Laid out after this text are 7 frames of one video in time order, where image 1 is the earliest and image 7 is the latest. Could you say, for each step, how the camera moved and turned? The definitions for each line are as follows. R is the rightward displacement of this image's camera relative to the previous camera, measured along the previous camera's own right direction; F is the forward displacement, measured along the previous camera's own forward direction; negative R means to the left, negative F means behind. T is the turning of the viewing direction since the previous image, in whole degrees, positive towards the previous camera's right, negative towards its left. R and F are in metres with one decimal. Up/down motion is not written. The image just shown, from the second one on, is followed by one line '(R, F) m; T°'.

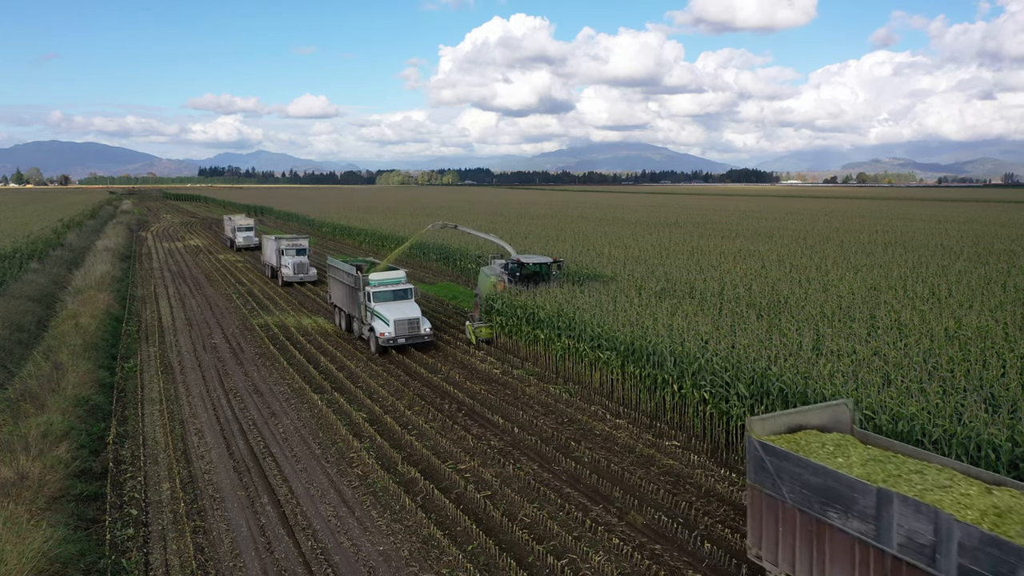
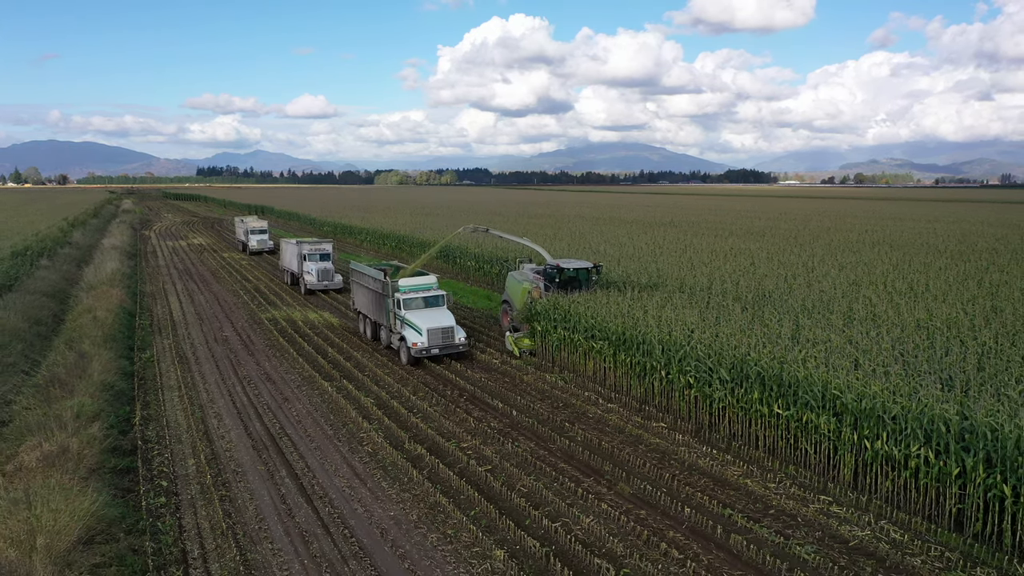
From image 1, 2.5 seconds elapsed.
(0.0, -1.0) m; 0°
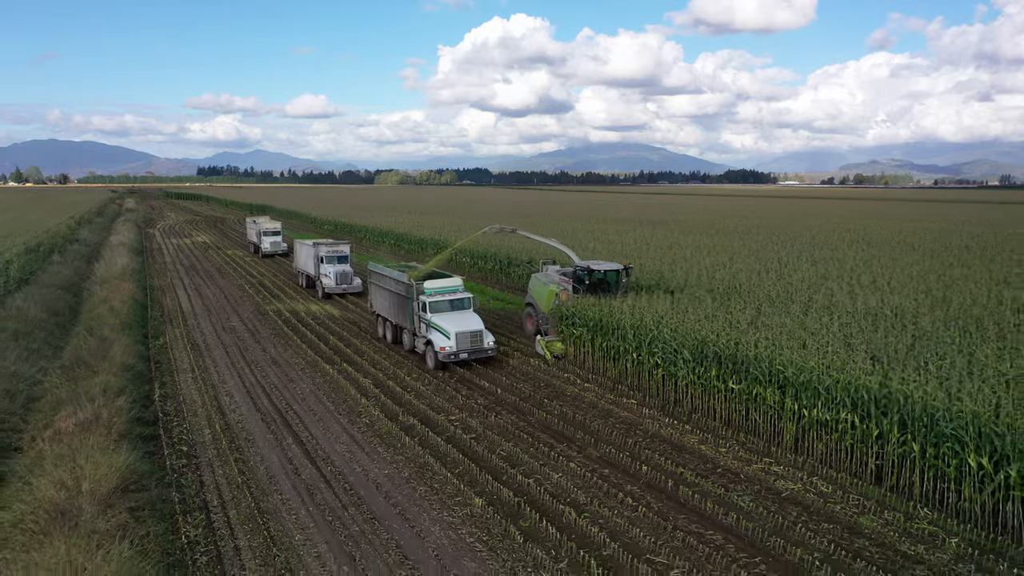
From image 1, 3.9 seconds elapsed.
(-1.1, +0.9) m; 0°
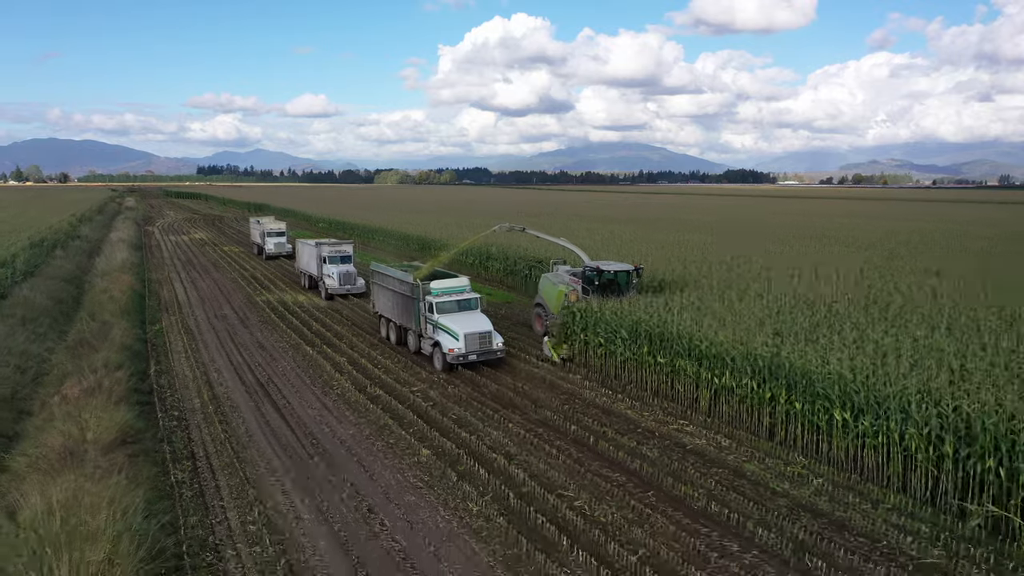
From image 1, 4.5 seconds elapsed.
(-0.4, +0.6) m; 0°
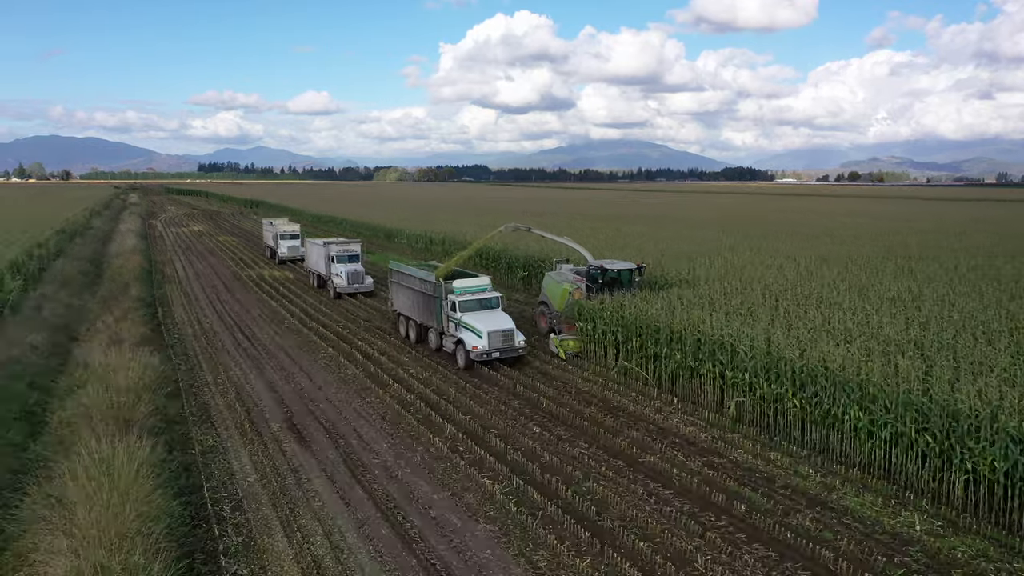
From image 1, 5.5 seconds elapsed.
(-0.4, -0.4) m; 0°
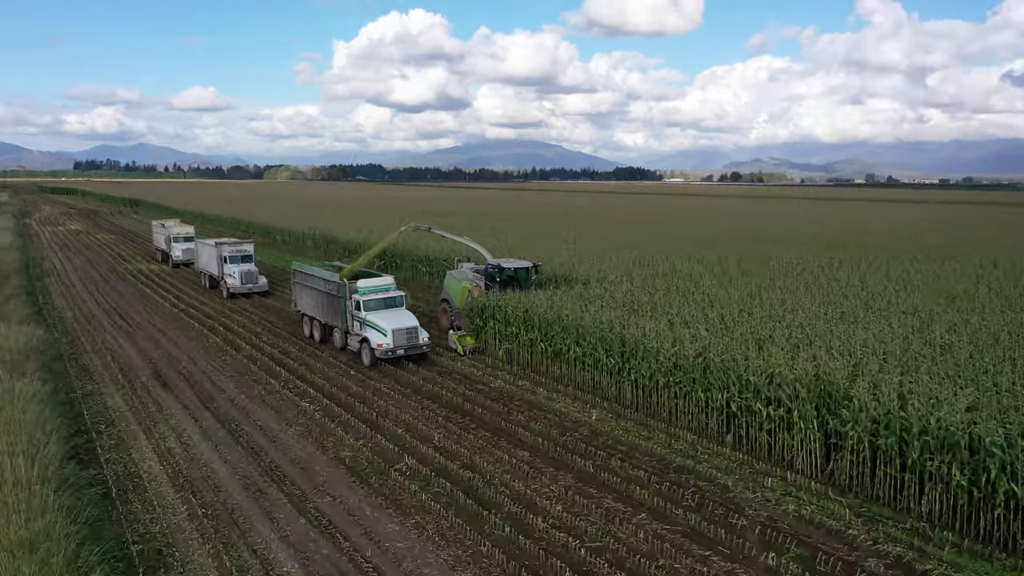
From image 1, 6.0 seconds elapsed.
(+0.2, -1.4) m; +9°
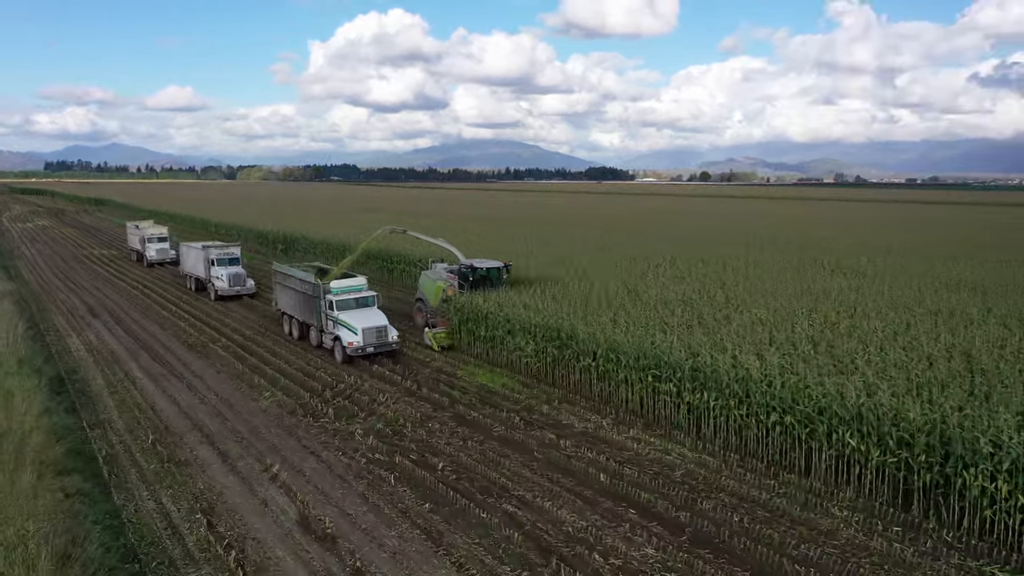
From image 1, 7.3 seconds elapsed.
(+0.3, -1.3) m; +2°
